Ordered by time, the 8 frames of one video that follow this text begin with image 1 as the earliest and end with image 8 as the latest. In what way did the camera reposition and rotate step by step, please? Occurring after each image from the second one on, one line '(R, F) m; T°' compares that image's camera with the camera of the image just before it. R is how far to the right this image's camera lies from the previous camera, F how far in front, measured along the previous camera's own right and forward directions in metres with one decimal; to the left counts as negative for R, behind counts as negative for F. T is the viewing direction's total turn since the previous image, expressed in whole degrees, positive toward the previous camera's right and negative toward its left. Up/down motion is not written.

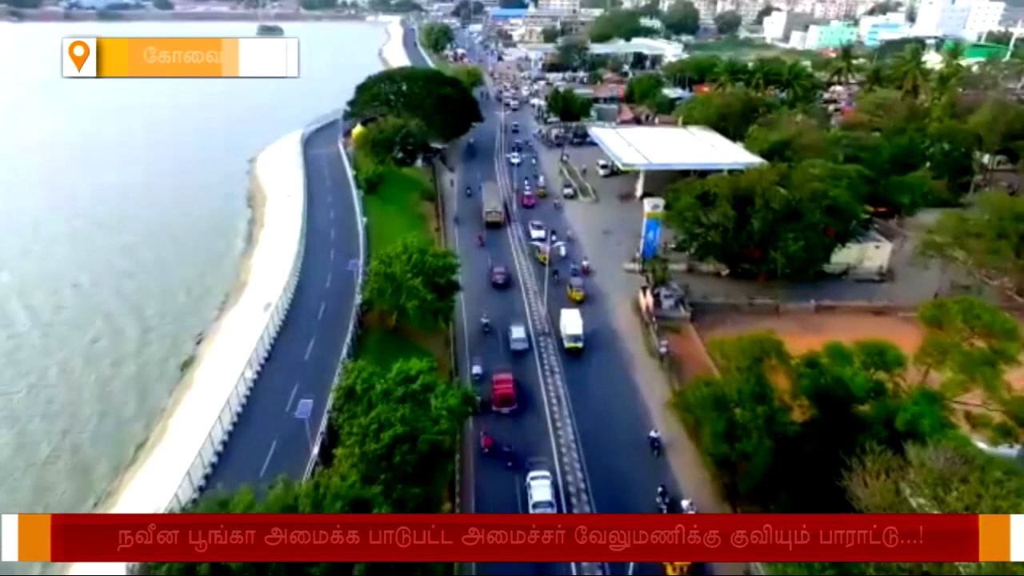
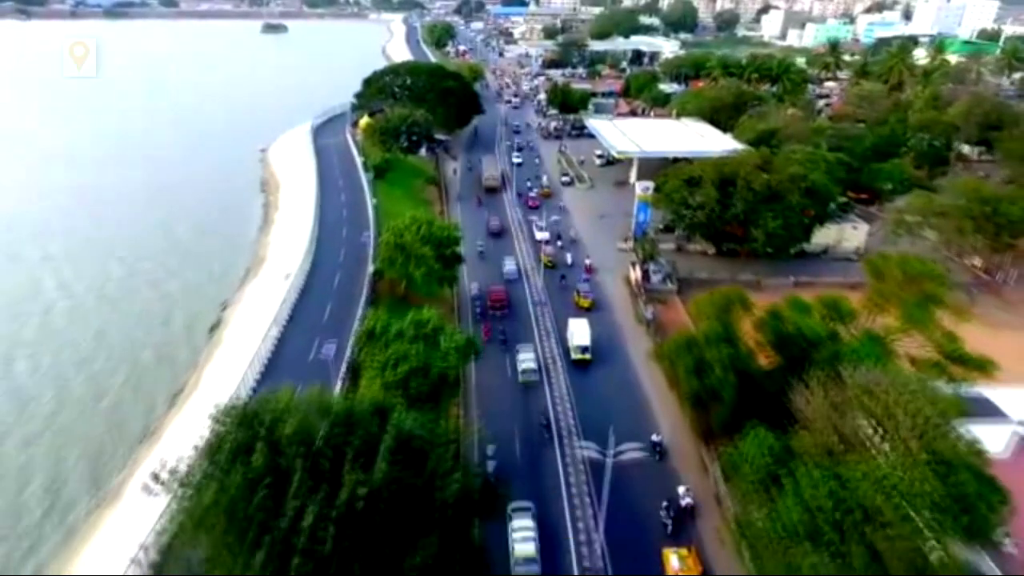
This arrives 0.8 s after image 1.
(+0.2, -4.4) m; 0°
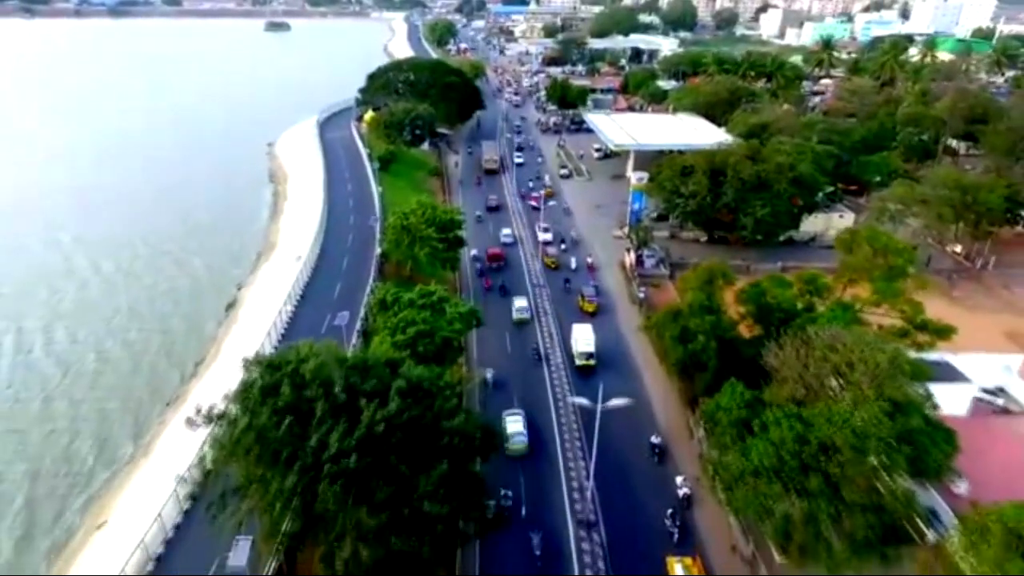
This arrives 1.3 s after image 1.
(+0.1, -2.9) m; 0°
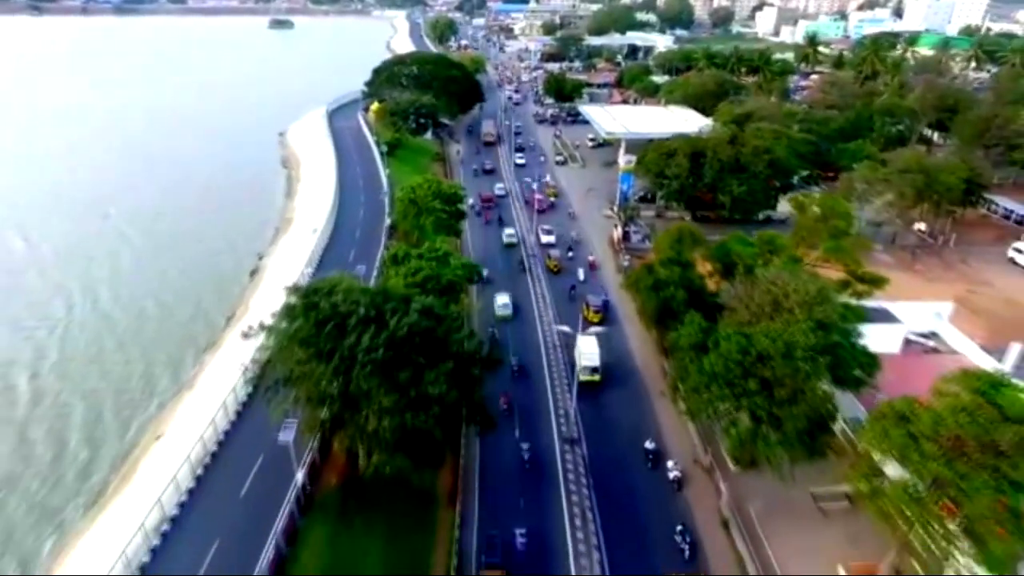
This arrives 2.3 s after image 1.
(+0.3, -5.7) m; 0°
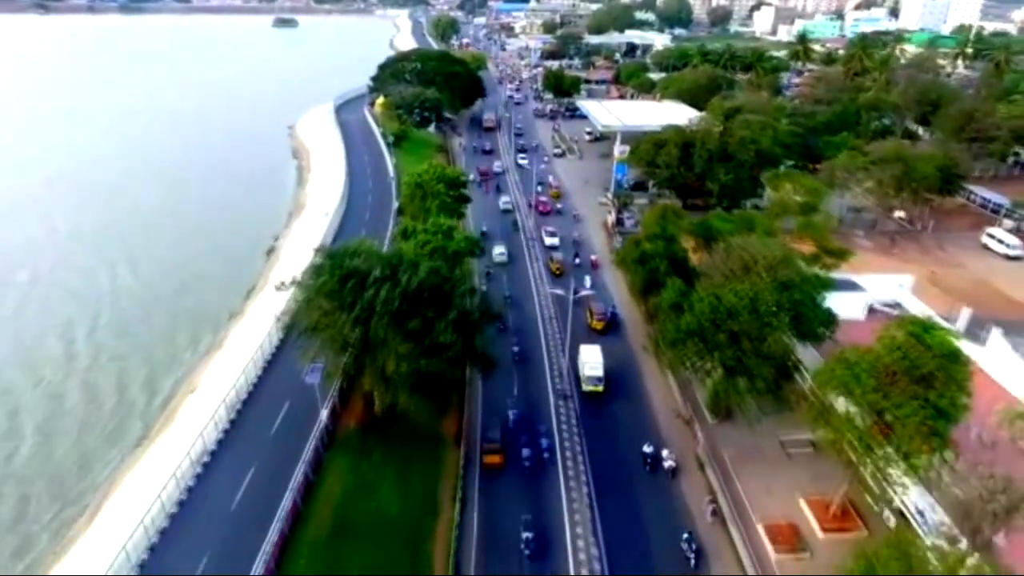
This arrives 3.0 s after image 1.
(+0.1, -4.1) m; 0°
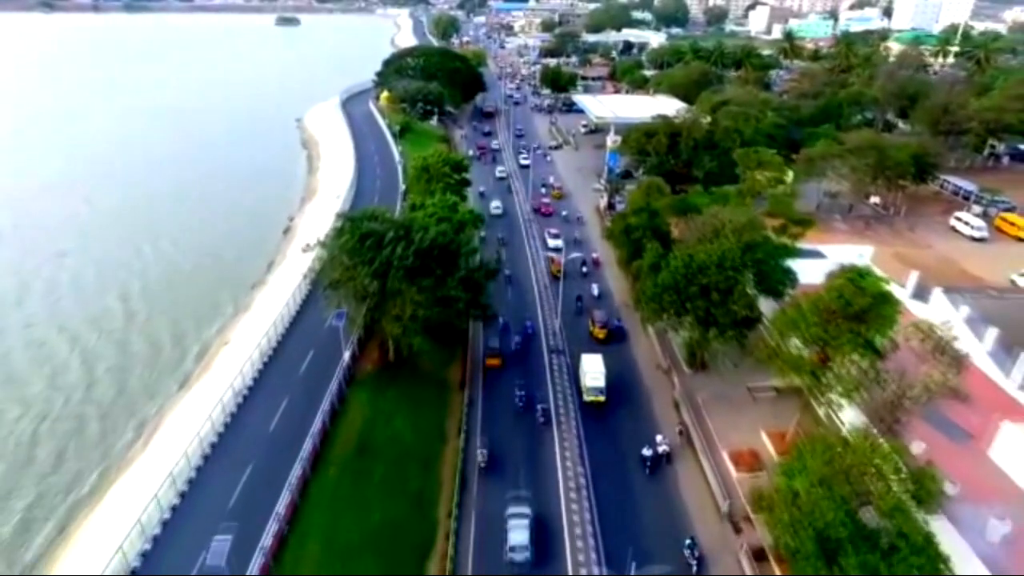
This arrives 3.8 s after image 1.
(+0.1, -5.1) m; 0°
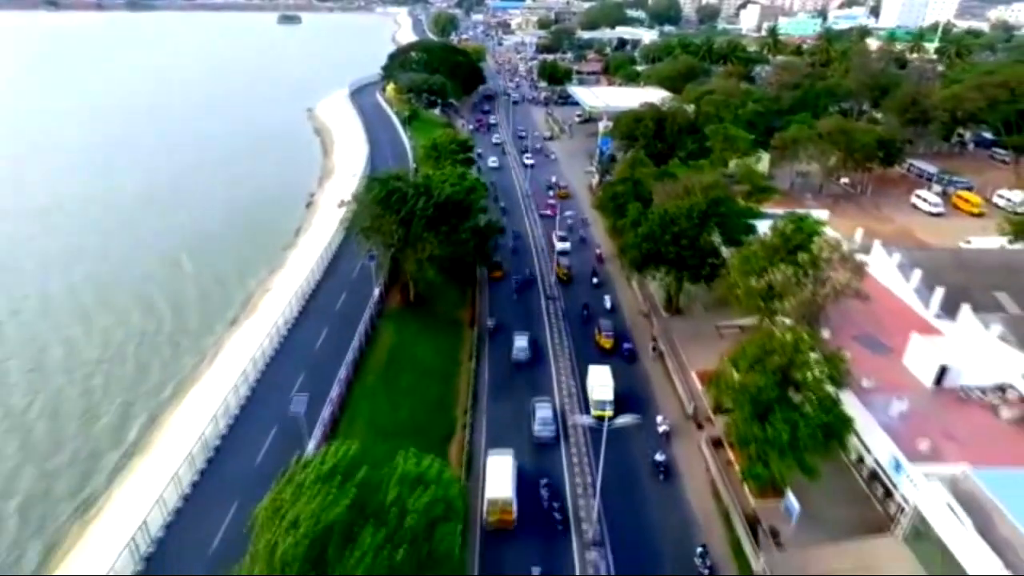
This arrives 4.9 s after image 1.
(-0.5, -7.5) m; 0°
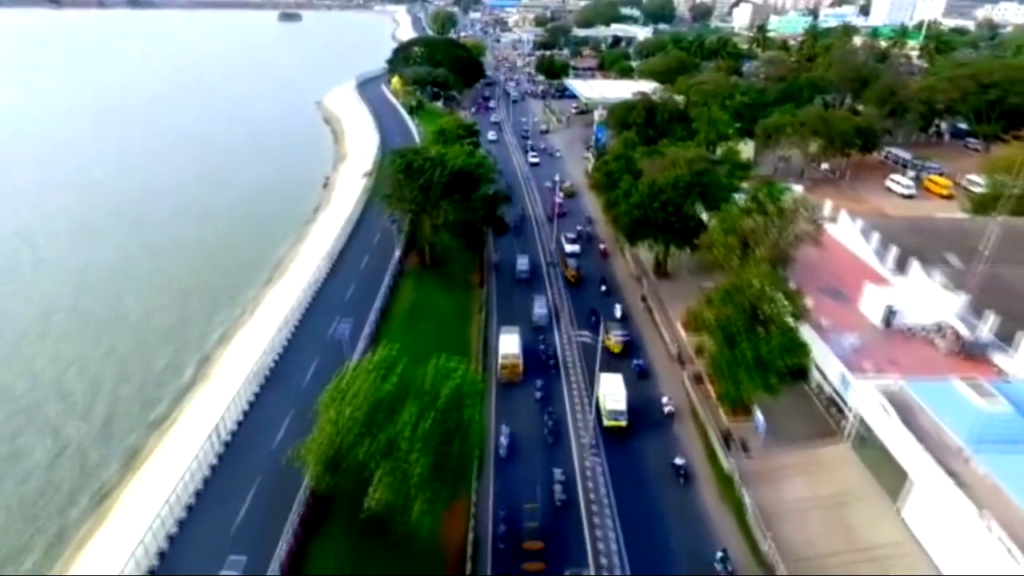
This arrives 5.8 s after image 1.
(-0.8, -5.9) m; 0°
